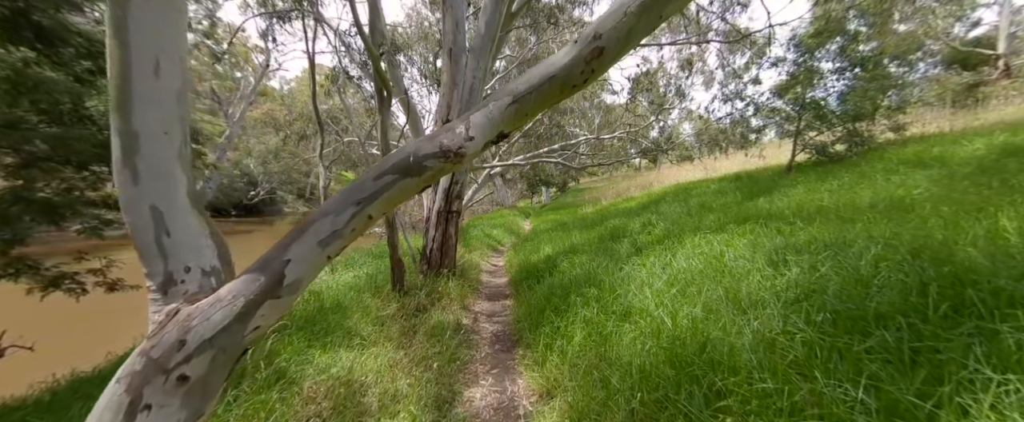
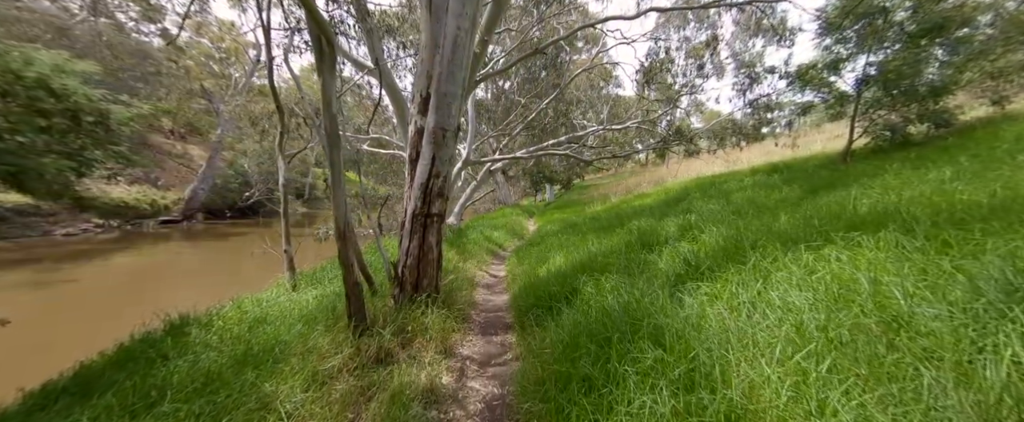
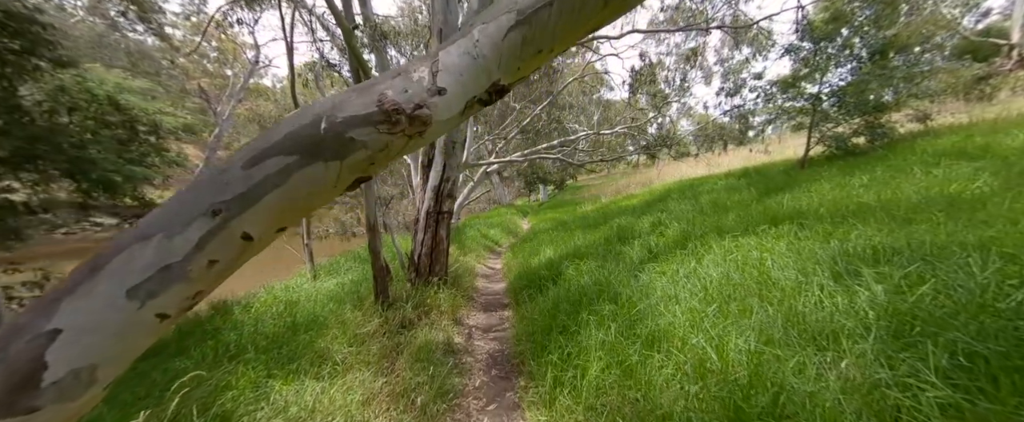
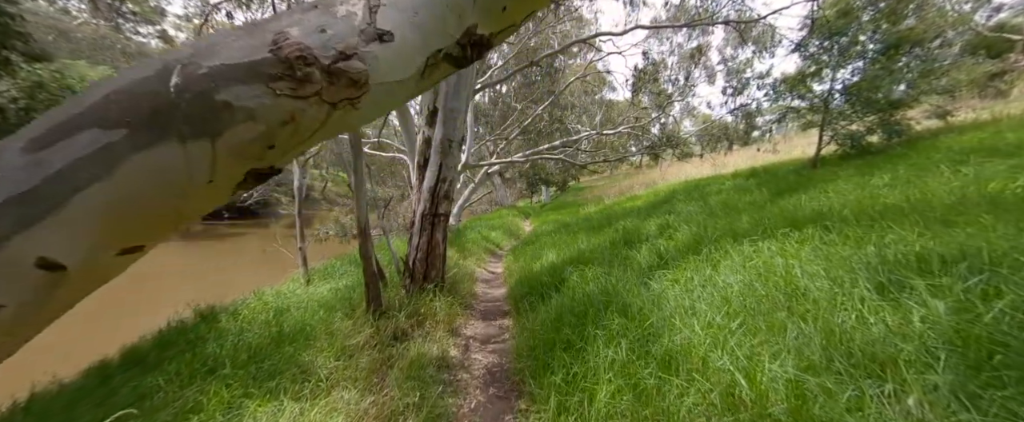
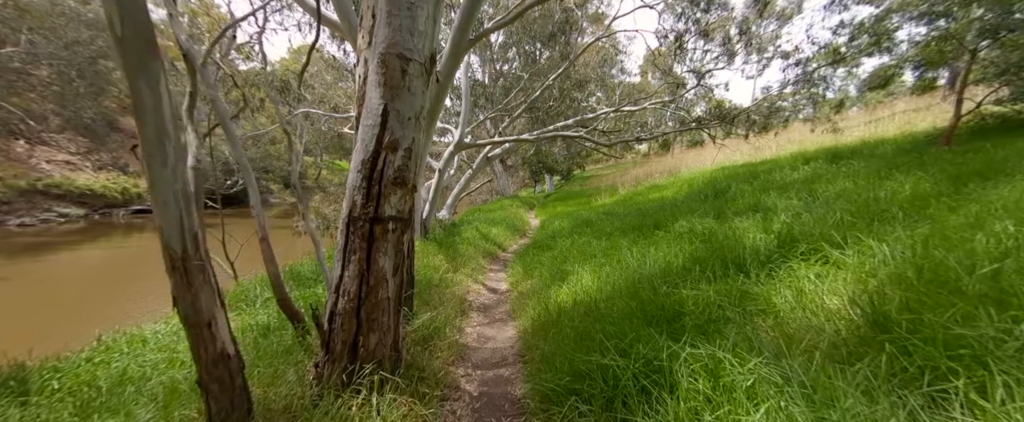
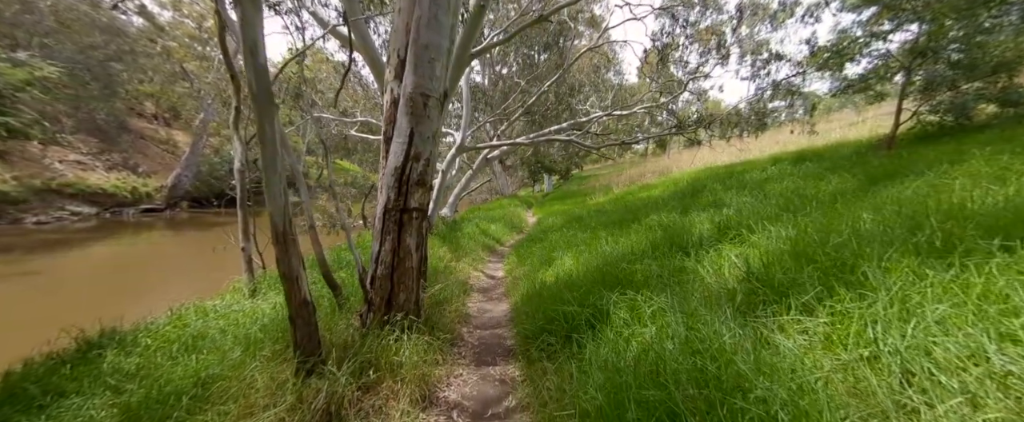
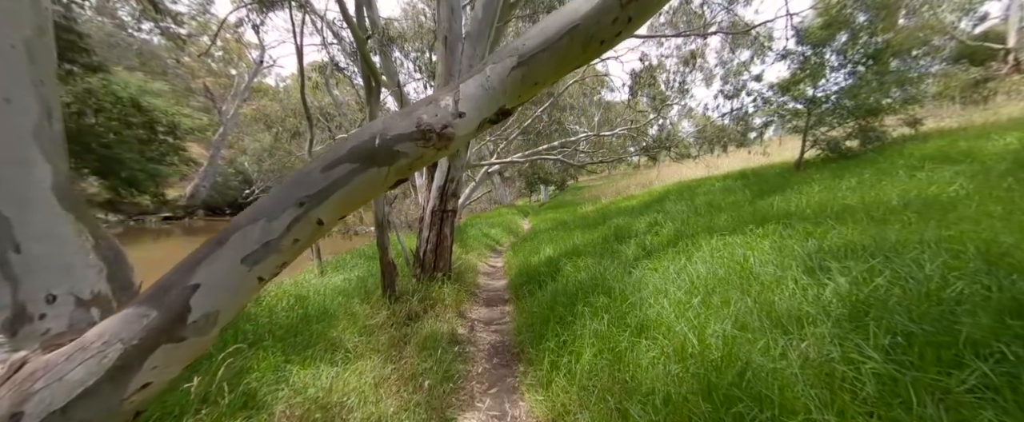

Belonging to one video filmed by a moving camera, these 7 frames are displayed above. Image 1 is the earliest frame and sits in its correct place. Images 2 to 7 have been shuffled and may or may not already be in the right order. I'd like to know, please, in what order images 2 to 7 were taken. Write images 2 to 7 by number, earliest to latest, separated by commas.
7, 3, 4, 2, 6, 5
